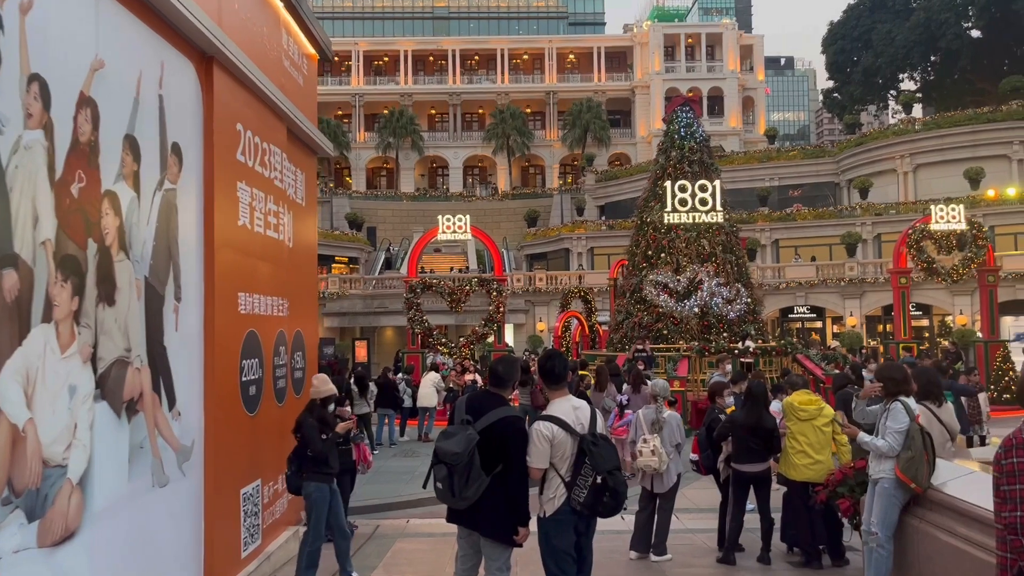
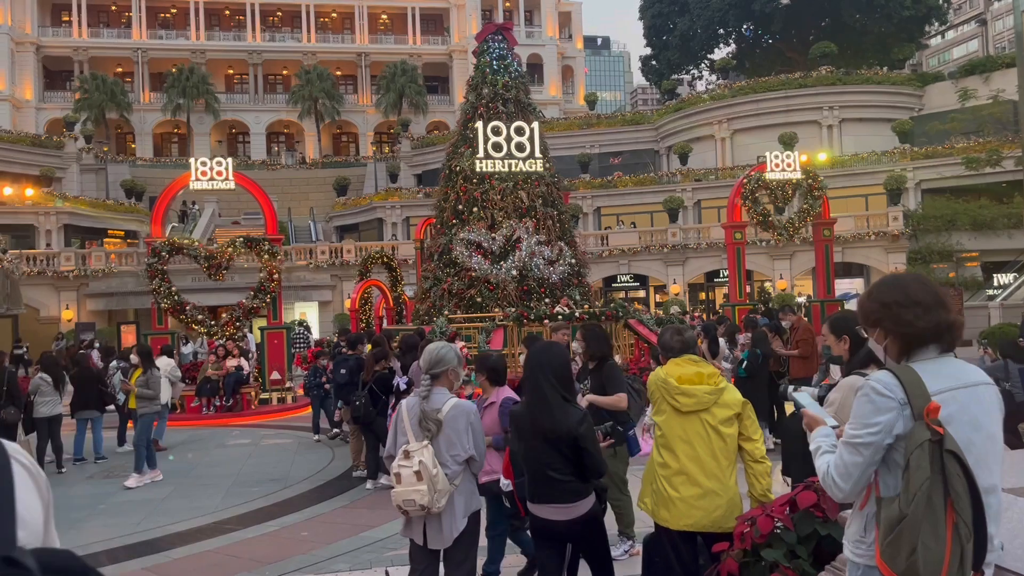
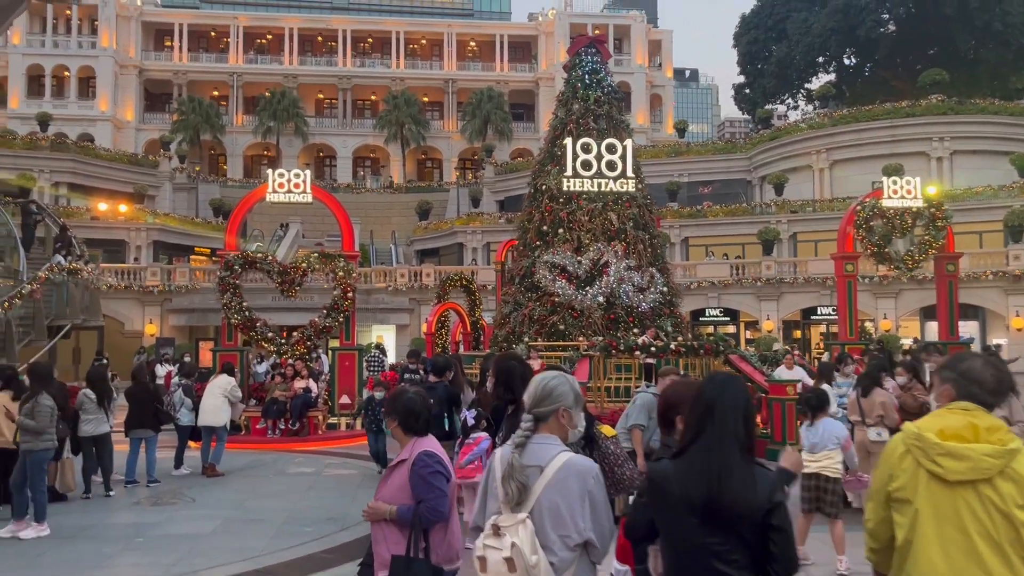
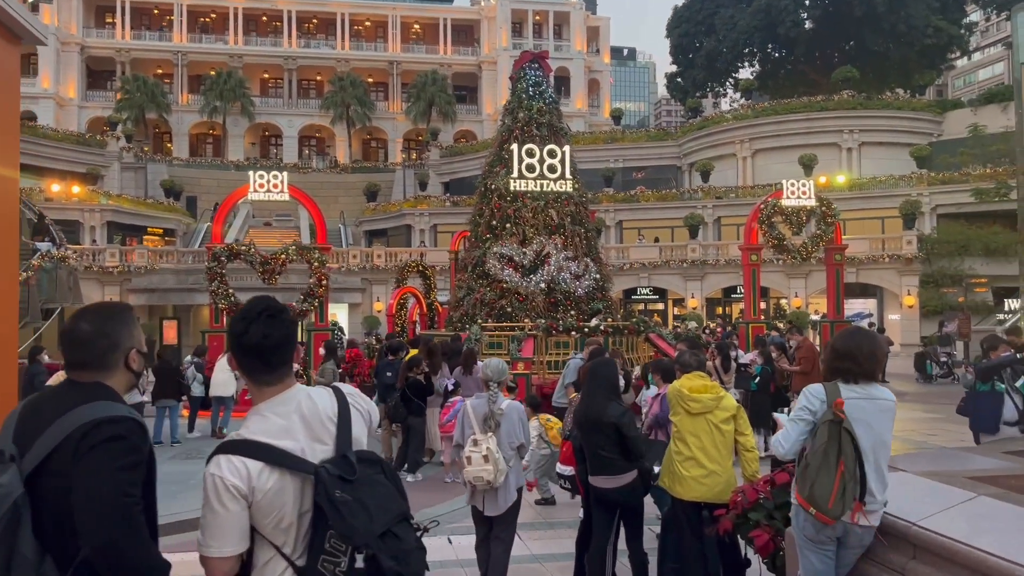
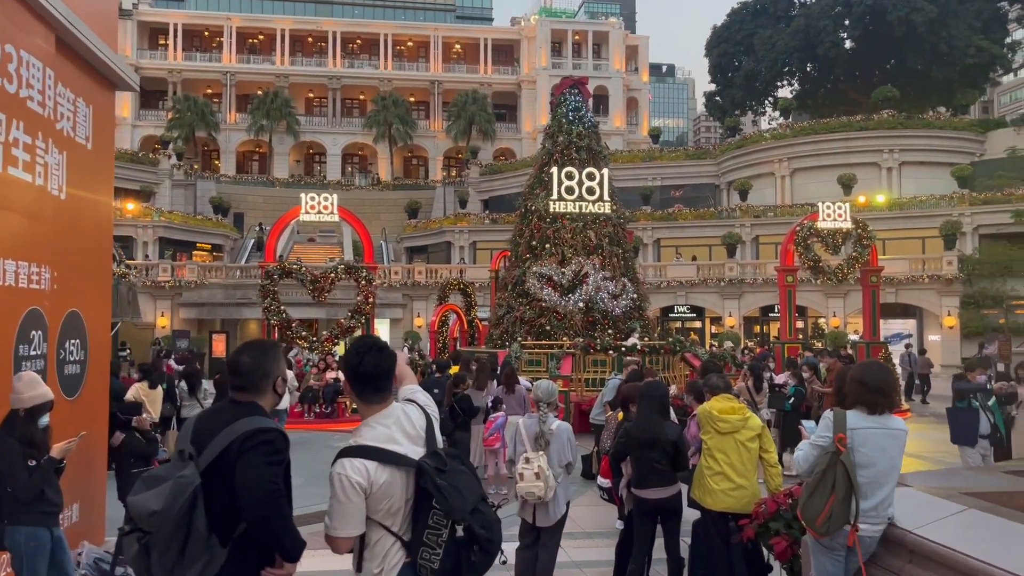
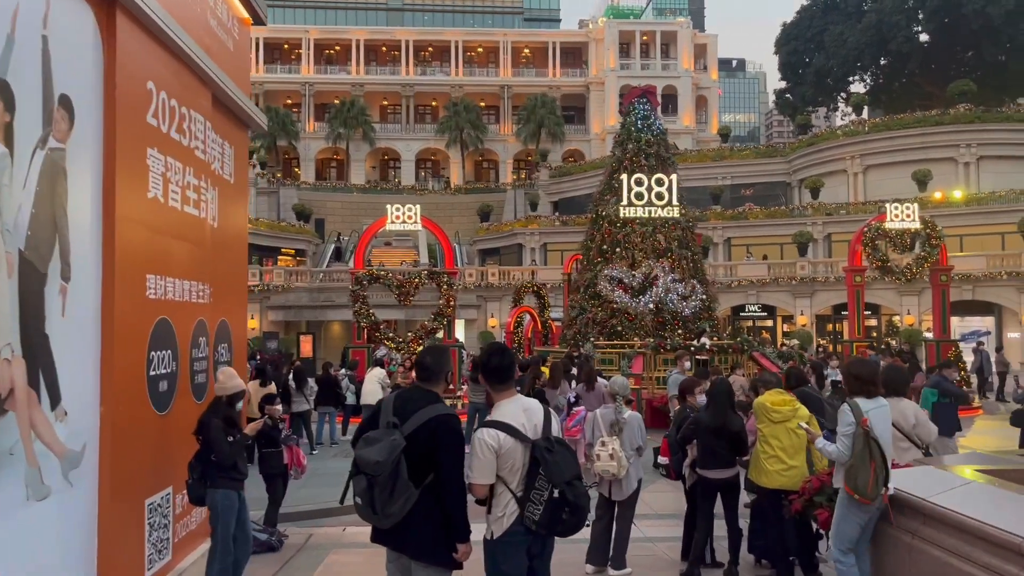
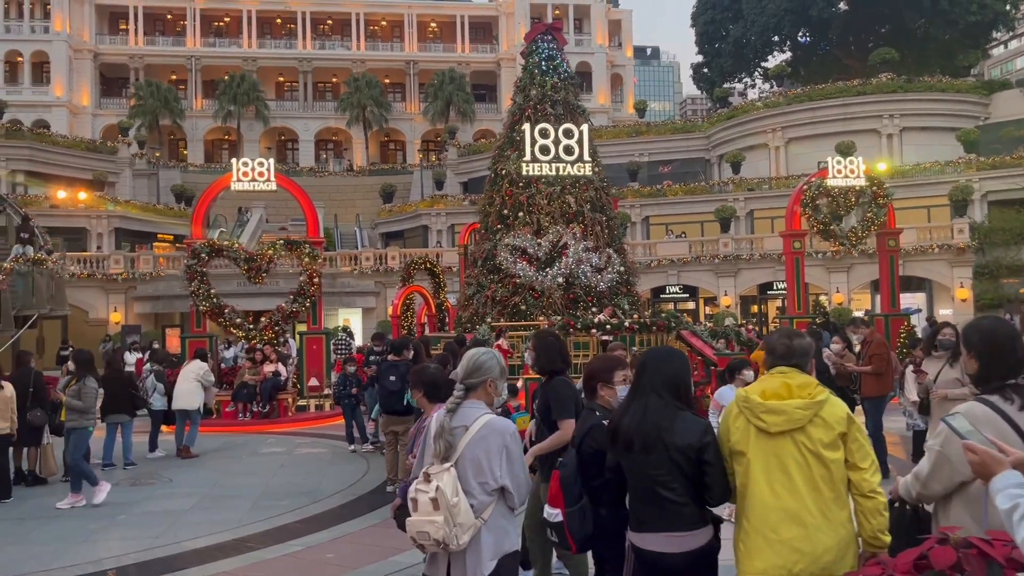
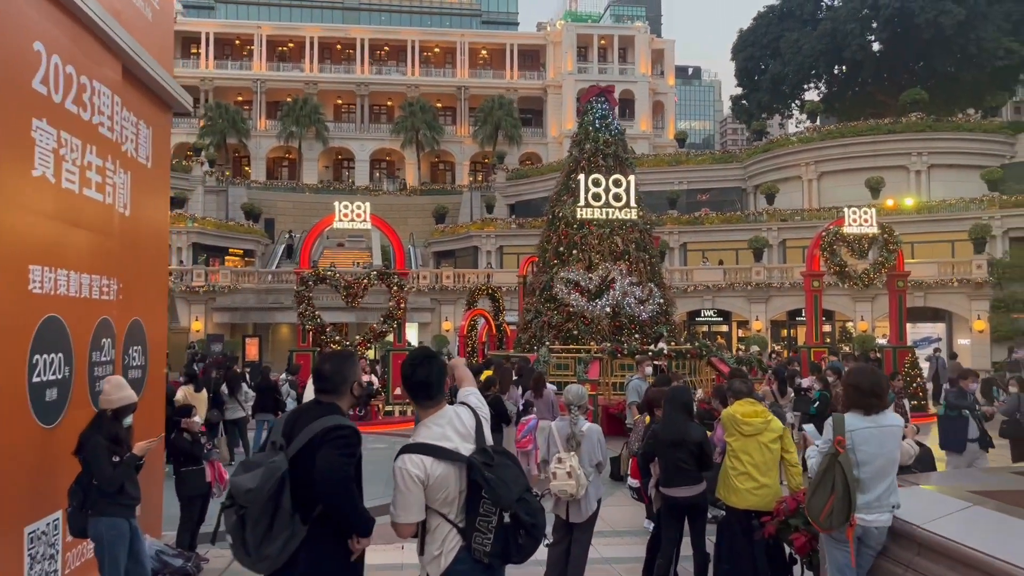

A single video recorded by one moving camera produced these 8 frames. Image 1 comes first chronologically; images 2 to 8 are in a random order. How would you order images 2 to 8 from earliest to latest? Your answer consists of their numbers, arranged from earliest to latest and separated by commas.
6, 8, 5, 4, 2, 7, 3
